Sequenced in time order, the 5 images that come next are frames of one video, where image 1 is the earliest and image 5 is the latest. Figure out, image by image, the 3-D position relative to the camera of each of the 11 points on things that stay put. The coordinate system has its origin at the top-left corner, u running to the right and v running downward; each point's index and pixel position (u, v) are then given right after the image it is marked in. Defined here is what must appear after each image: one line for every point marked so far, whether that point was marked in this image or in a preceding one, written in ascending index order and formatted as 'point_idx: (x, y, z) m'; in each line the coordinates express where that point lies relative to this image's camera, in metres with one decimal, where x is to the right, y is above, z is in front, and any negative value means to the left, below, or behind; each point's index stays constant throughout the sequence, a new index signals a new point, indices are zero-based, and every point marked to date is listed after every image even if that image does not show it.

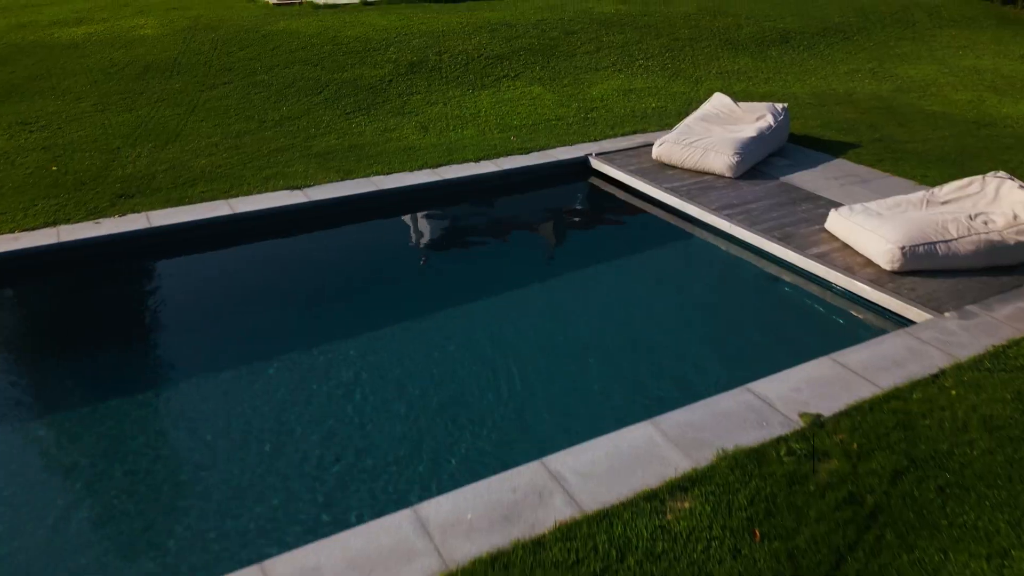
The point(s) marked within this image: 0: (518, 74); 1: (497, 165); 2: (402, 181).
0: (+0.1, +2.9, +10.0) m
1: (-0.1, +1.1, +6.9) m
2: (-1.0, +0.9, +6.5) m
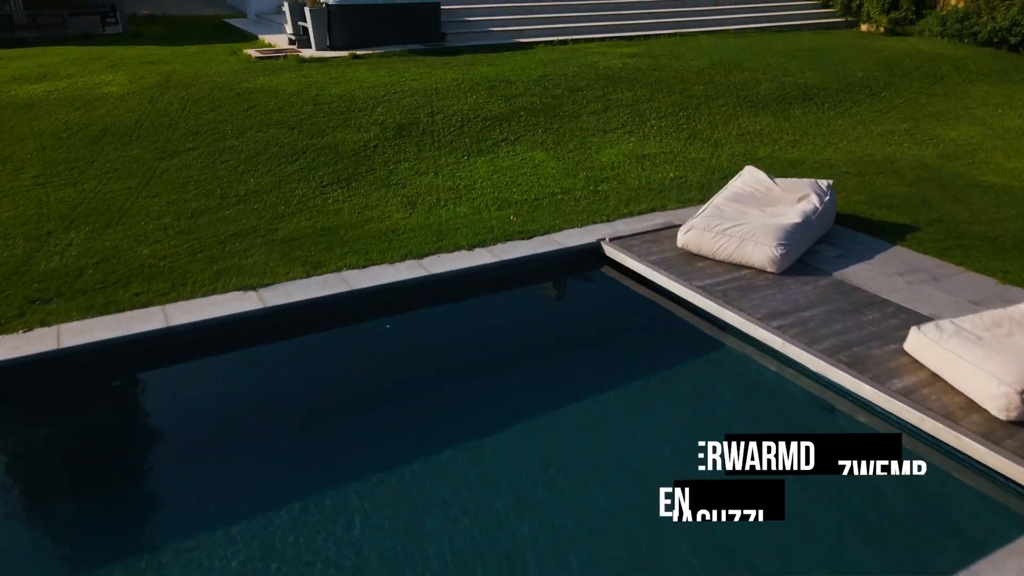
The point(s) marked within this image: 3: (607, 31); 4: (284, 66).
0: (+0.1, +1.8, +9.0) m
1: (-0.1, +0.3, +5.8) m
2: (-1.0, +0.1, +5.5) m
3: (+2.0, +5.4, +15.6) m
4: (-3.6, +3.5, +11.8) m
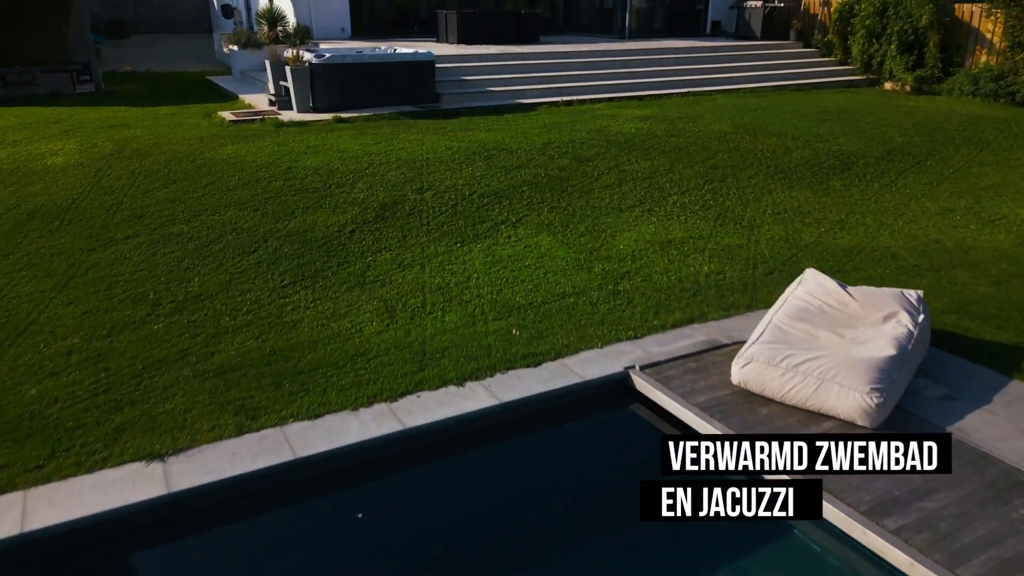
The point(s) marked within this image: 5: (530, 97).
0: (+0.1, +0.7, +7.7) m
1: (-0.1, -0.6, +4.5) m
2: (-0.9, -0.8, +4.1) m
3: (+2.0, +3.8, +14.5) m
4: (-3.6, +2.3, +10.6) m
5: (+0.3, +3.5, +13.6) m
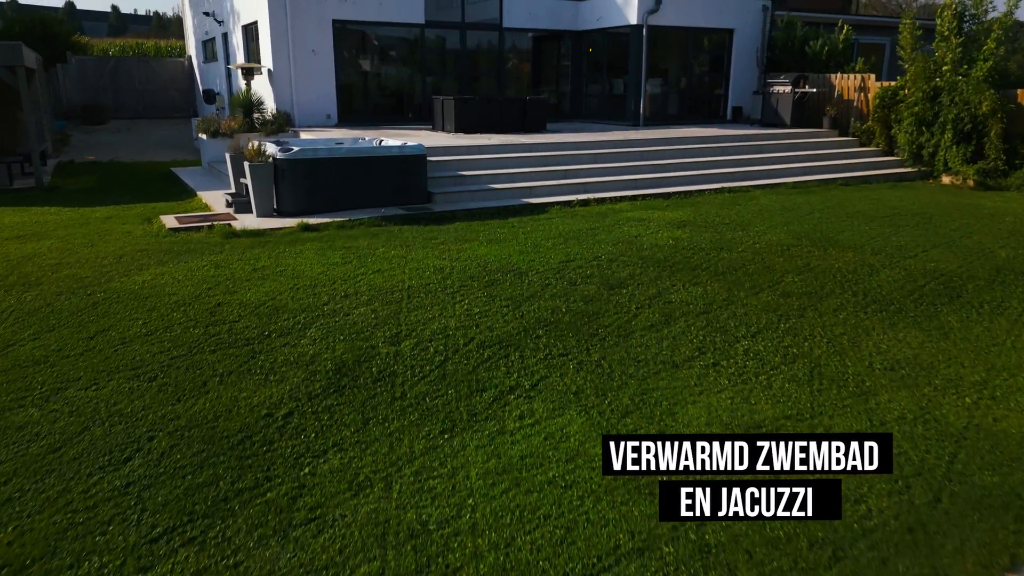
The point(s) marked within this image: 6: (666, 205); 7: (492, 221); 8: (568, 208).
0: (+0.2, -0.7, +5.4) m
1: (0.0, -1.7, +2.0) m
2: (-0.9, -1.8, +1.6) m
3: (+2.1, +1.7, +12.5) m
4: (-3.5, +0.5, +8.5) m
5: (+0.4, +1.4, +11.5) m
6: (+2.3, +1.2, +11.1) m
7: (-0.3, +0.9, +9.8) m
8: (+0.8, +1.2, +10.9) m
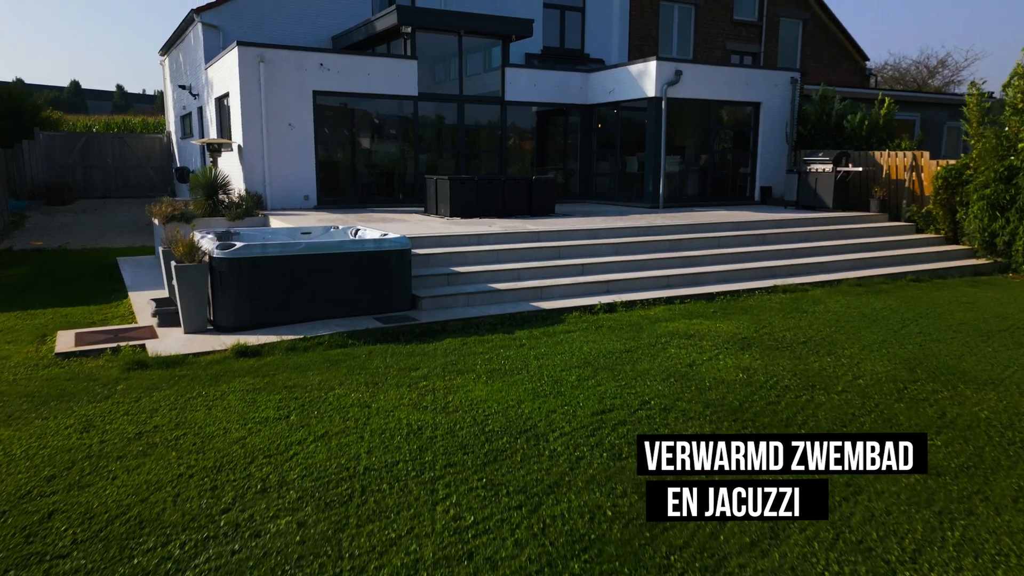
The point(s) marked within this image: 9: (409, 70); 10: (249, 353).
0: (+0.3, -1.6, +3.0) m
1: (+0.1, -2.3, -0.5) m
2: (-0.8, -2.4, -1.0) m
3: (+2.2, 0.0, +10.2) m
4: (-3.4, -0.7, +6.1) m
5: (+0.5, -0.1, +9.2) m
6: (+2.4, -0.3, +8.8) m
7: (-0.2, -0.5, +7.5) m
8: (+0.9, -0.3, +8.6) m
9: (-2.2, +4.6, +15.8) m
10: (-2.4, -0.6, +6.8) m
